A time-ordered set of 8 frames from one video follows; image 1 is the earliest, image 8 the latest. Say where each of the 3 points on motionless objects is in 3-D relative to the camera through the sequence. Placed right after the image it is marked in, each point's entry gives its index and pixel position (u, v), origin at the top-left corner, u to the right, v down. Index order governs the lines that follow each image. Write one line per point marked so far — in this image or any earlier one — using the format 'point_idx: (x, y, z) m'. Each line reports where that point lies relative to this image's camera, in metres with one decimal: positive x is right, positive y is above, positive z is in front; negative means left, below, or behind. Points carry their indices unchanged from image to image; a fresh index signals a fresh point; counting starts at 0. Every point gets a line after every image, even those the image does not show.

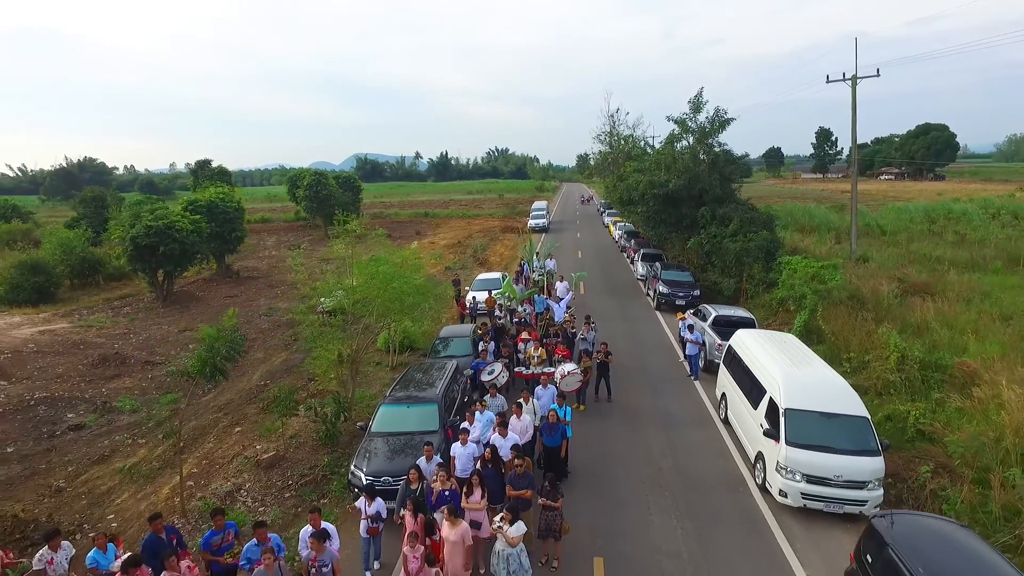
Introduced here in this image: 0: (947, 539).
0: (+4.7, -2.7, +6.0) m
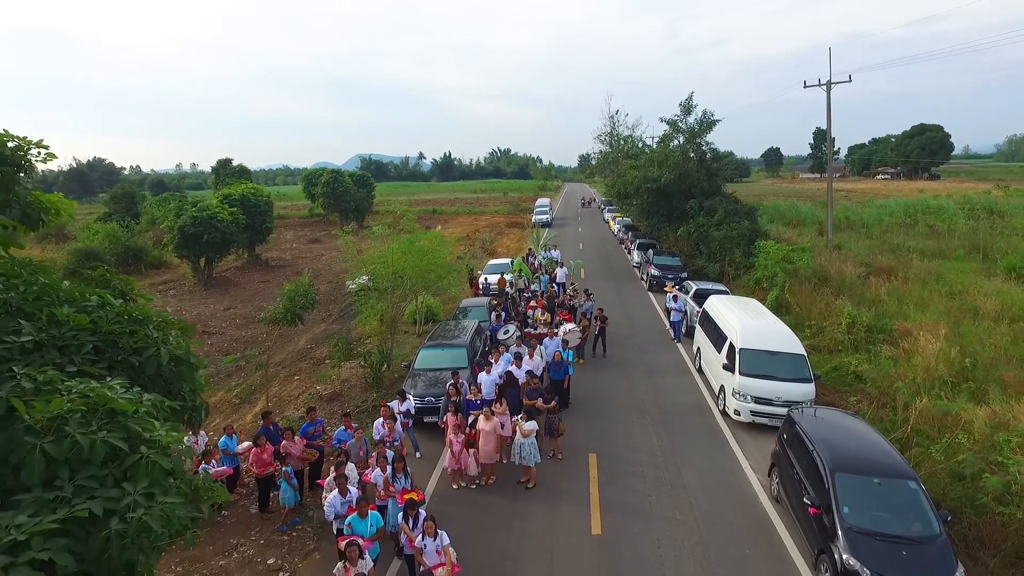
0: (+5.0, -2.0, +8.4) m
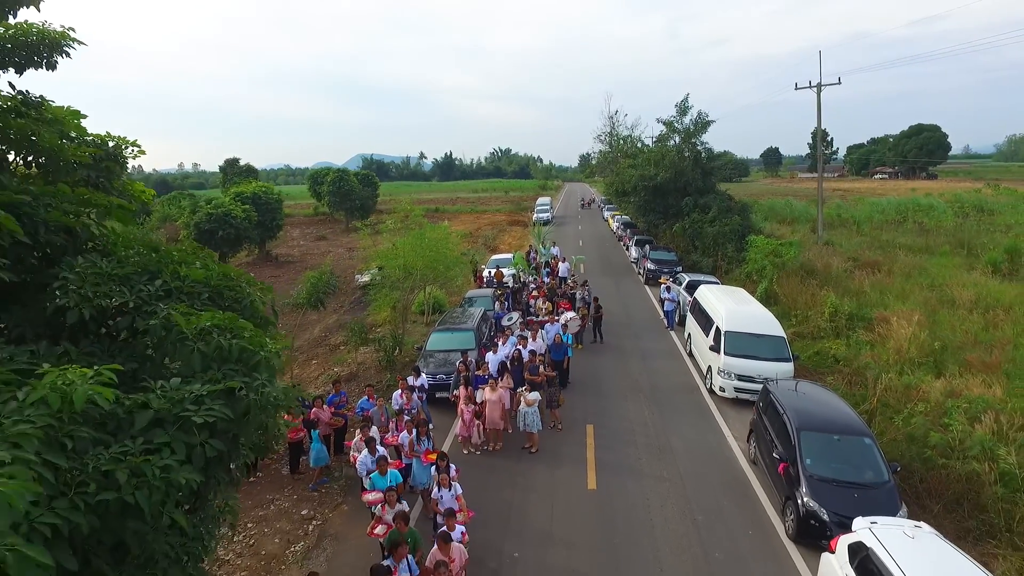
0: (+5.1, -1.8, +9.4) m
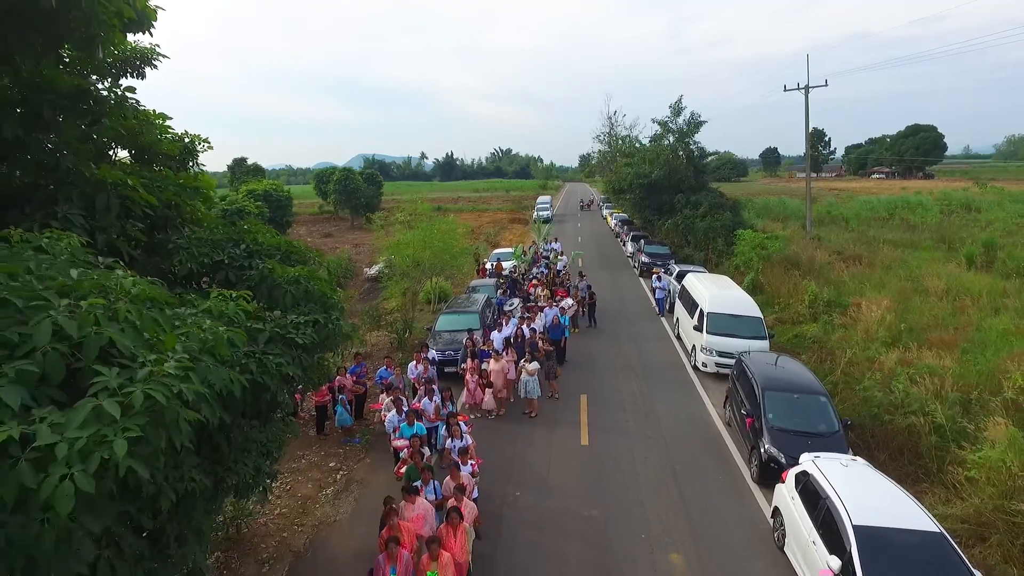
0: (+5.1, -1.4, +10.7) m
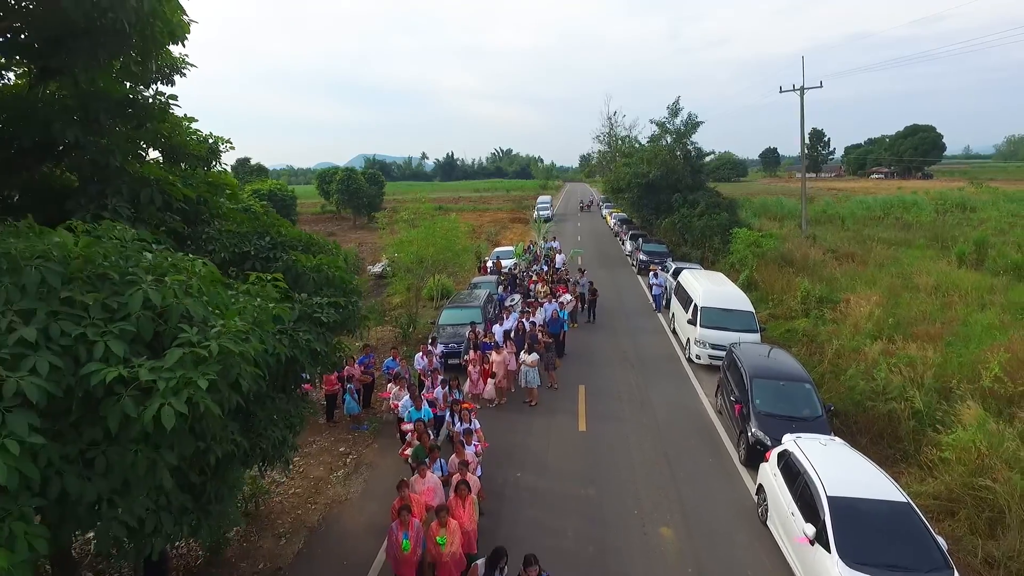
0: (+5.1, -1.3, +11.2) m
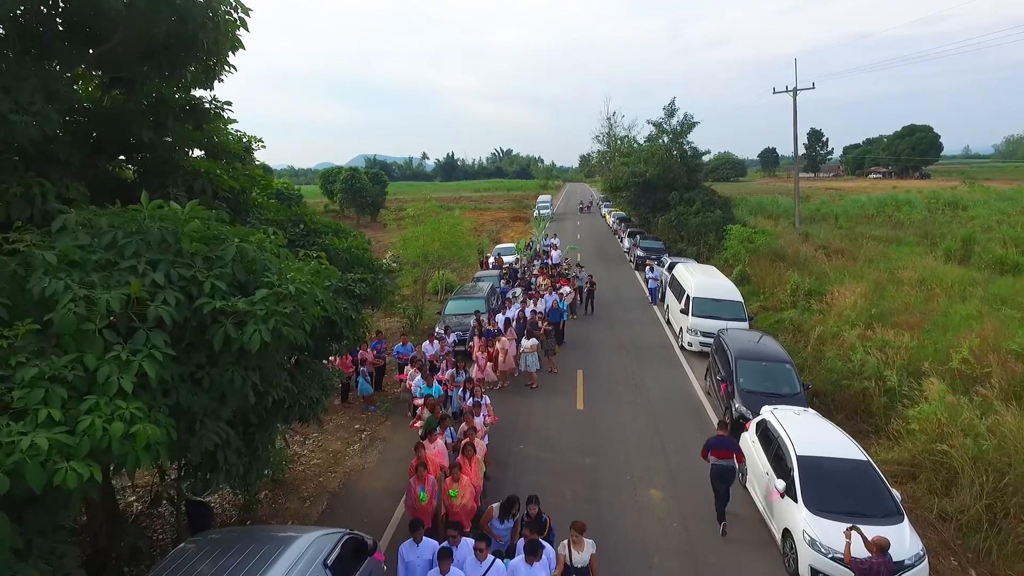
0: (+5.2, -1.1, +12.0) m
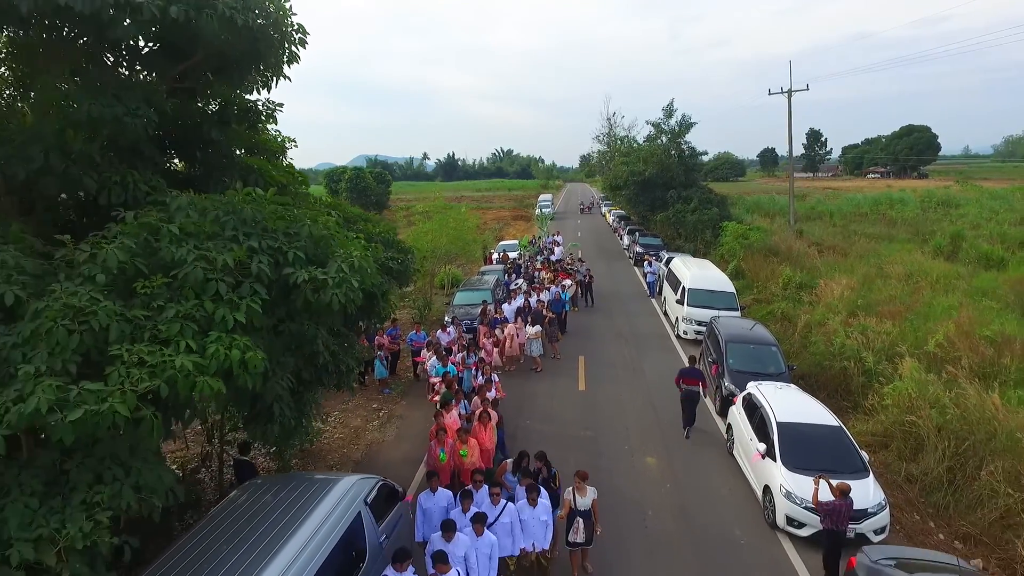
0: (+5.3, -0.8, +12.8) m
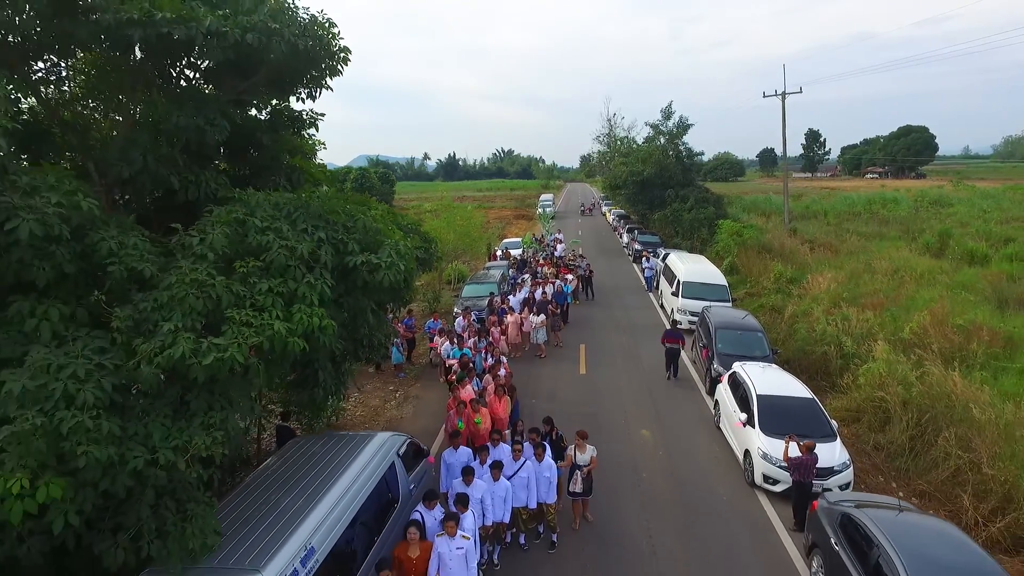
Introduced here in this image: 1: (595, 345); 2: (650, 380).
0: (+5.5, -0.6, +13.8) m
1: (+2.3, -1.6, +15.5) m
2: (+3.1, -2.1, +13.0) m
